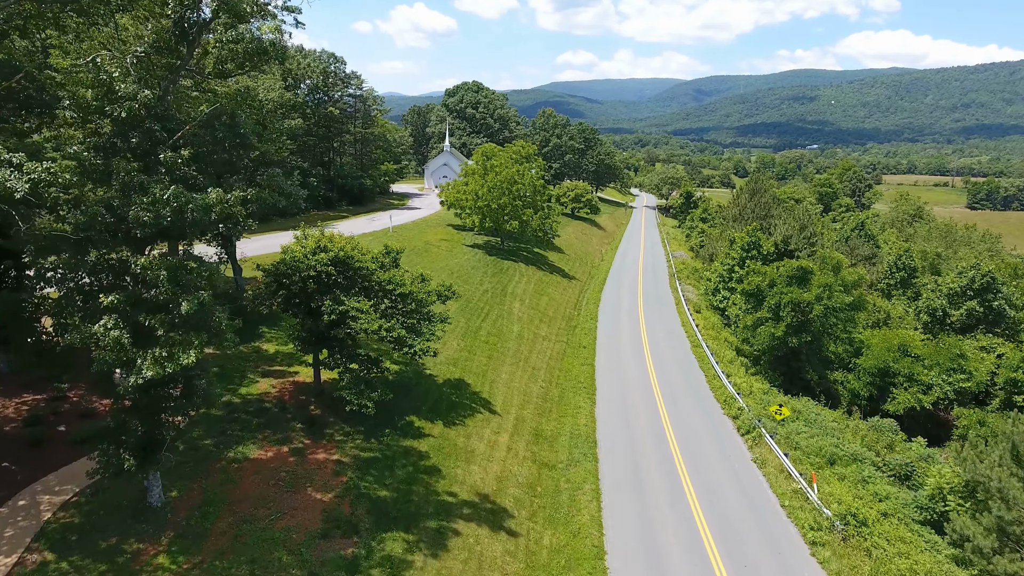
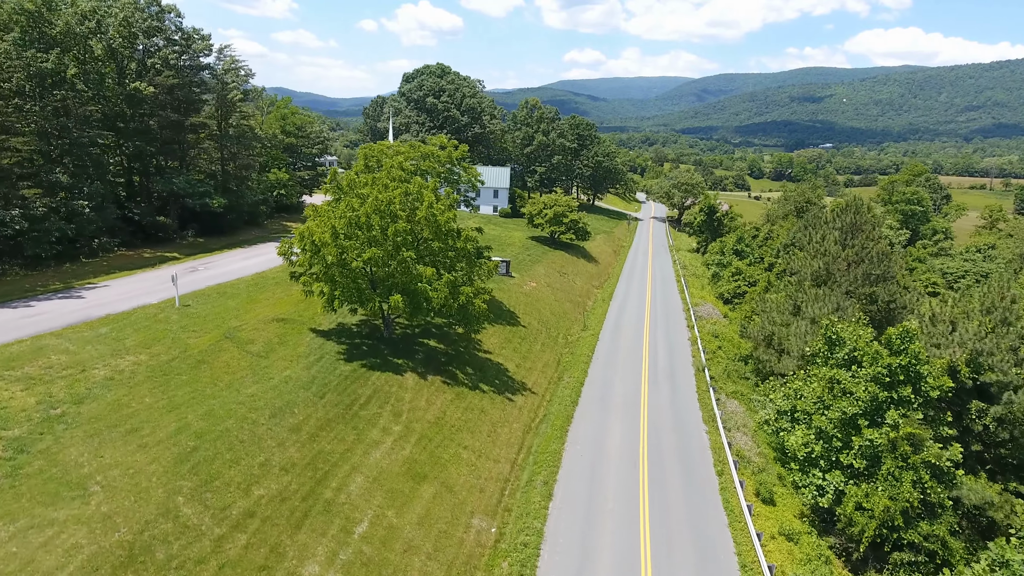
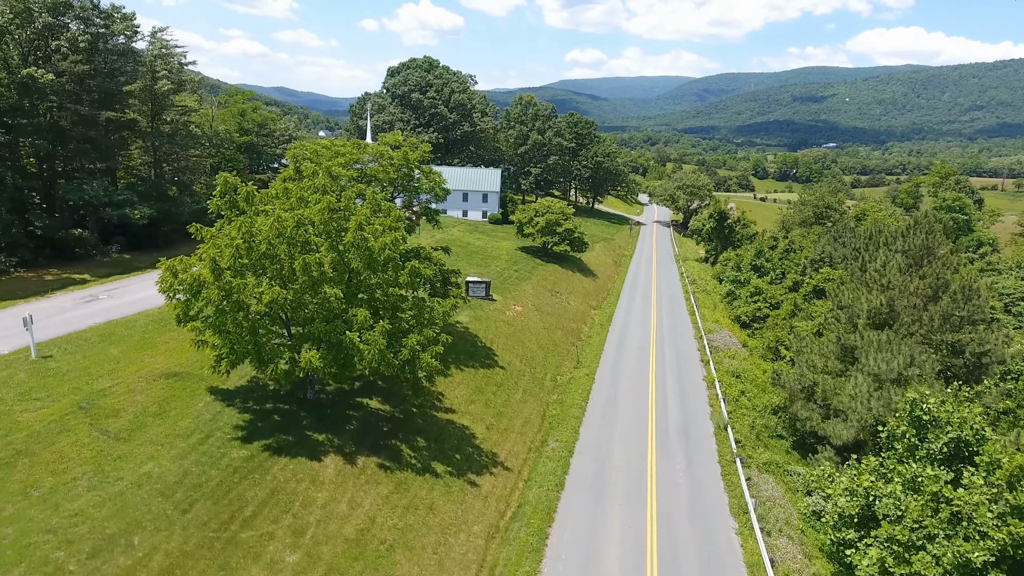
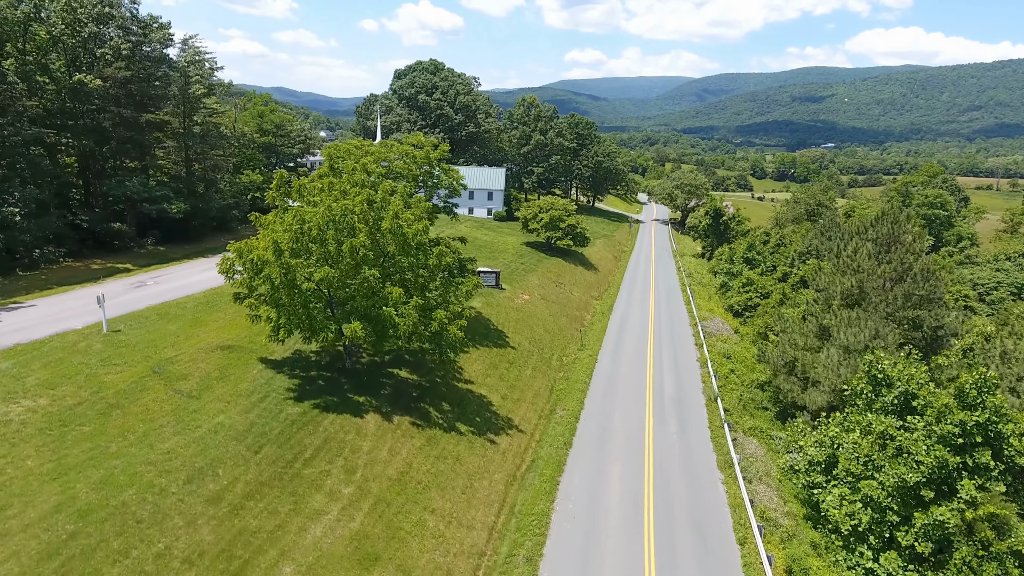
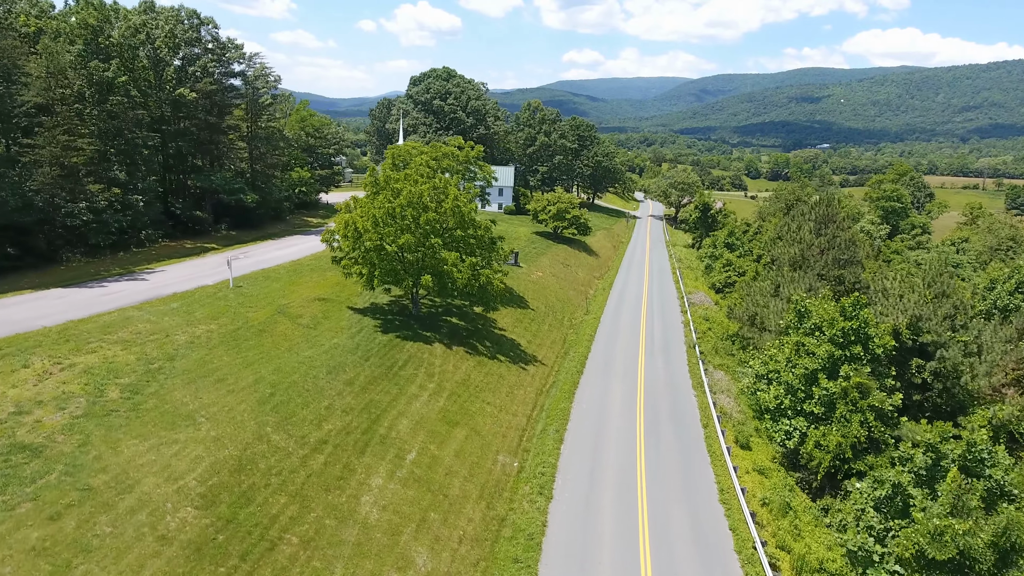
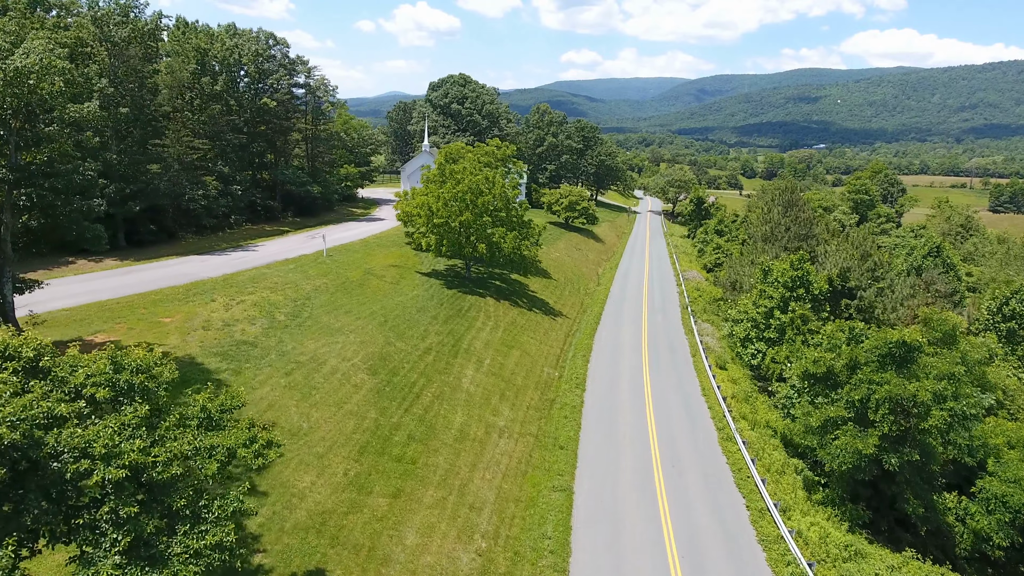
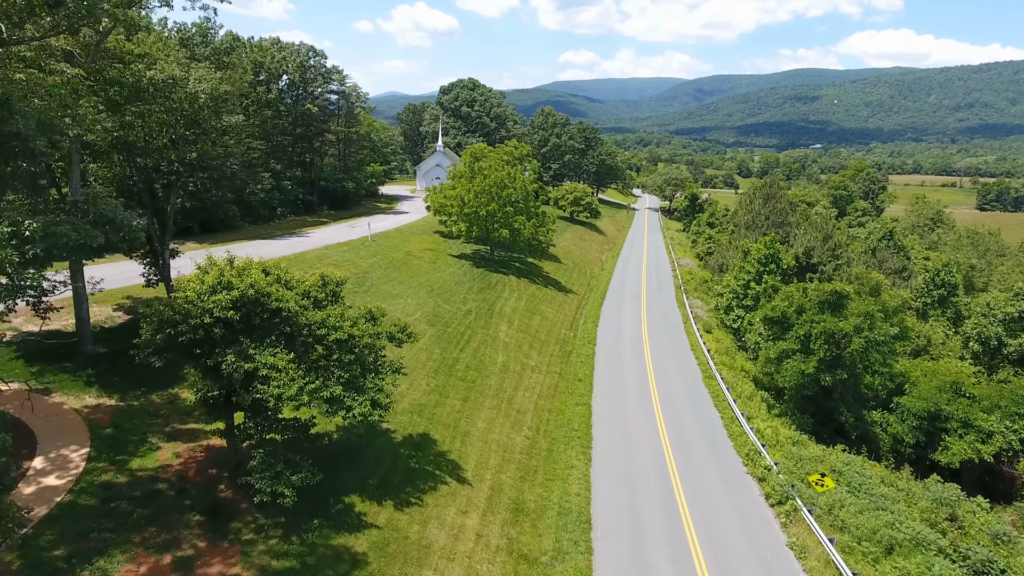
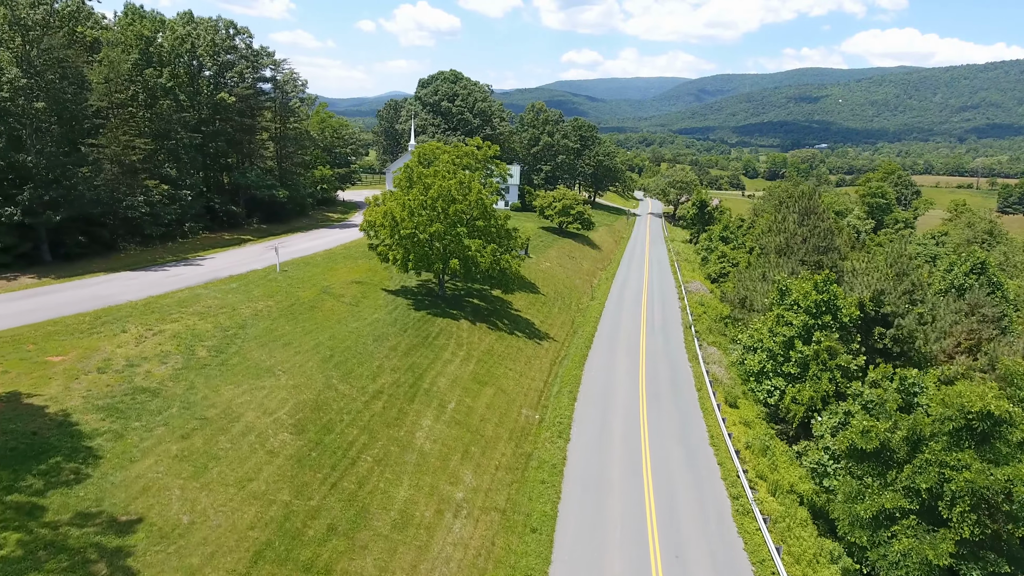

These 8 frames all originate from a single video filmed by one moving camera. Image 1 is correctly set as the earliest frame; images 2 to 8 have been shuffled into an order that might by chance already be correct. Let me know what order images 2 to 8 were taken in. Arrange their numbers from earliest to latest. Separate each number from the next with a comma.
7, 6, 8, 5, 2, 4, 3
